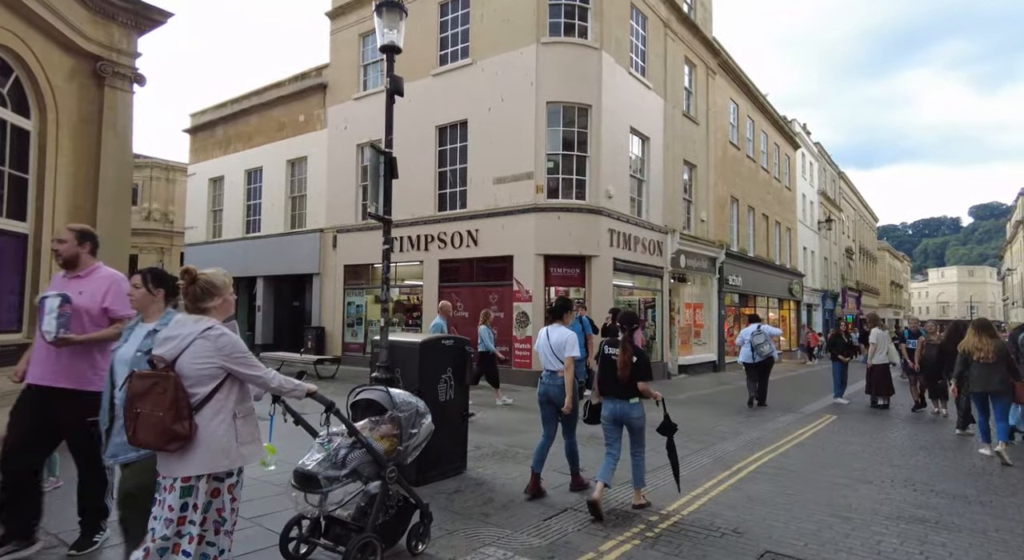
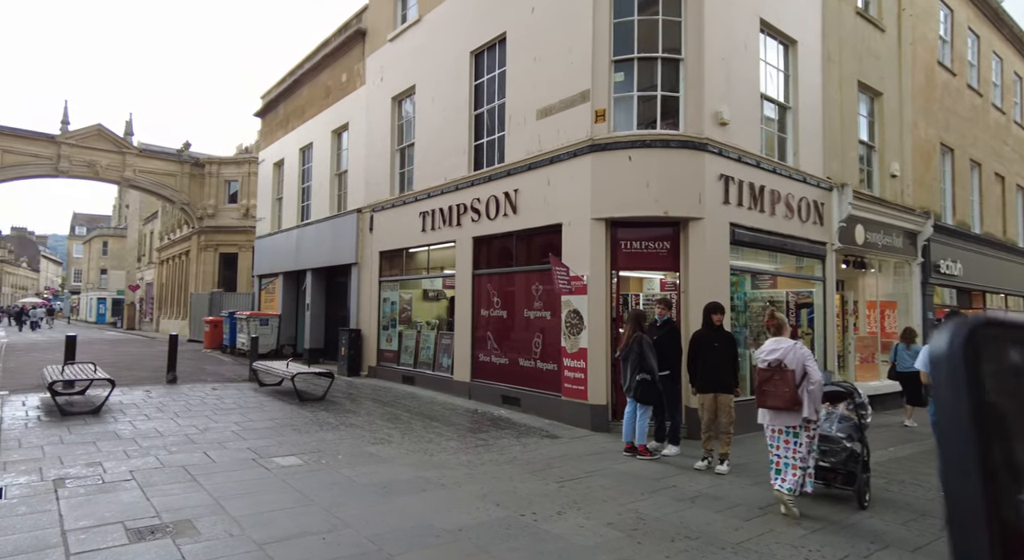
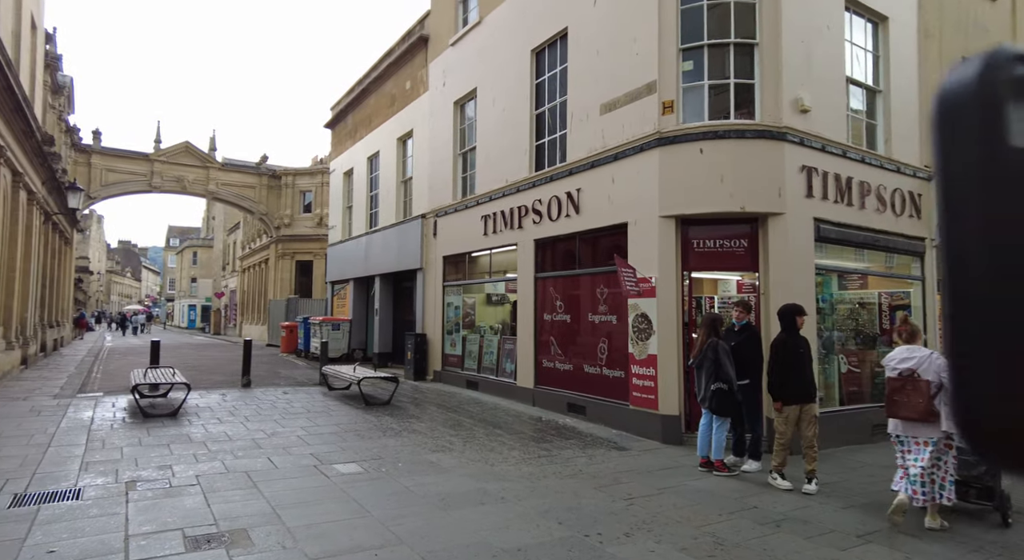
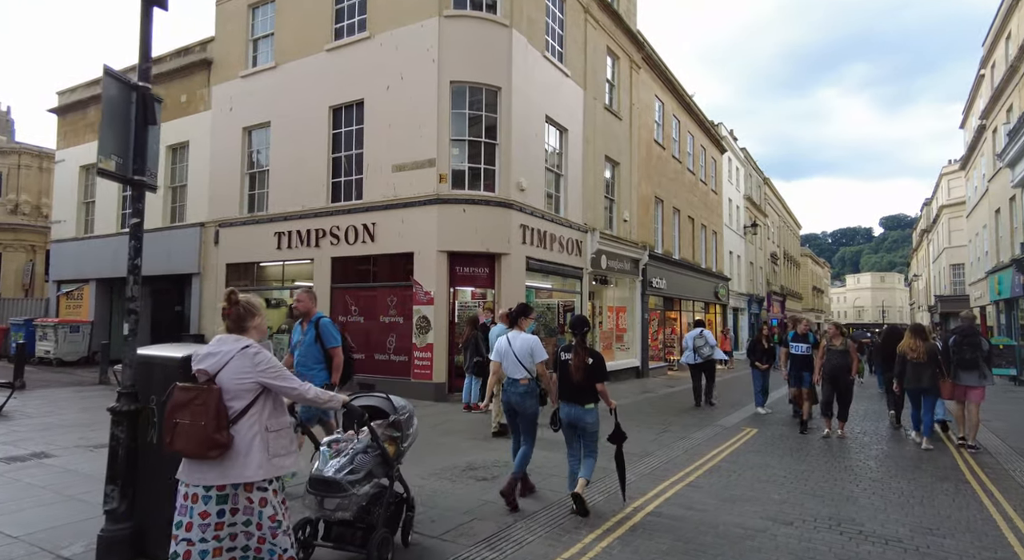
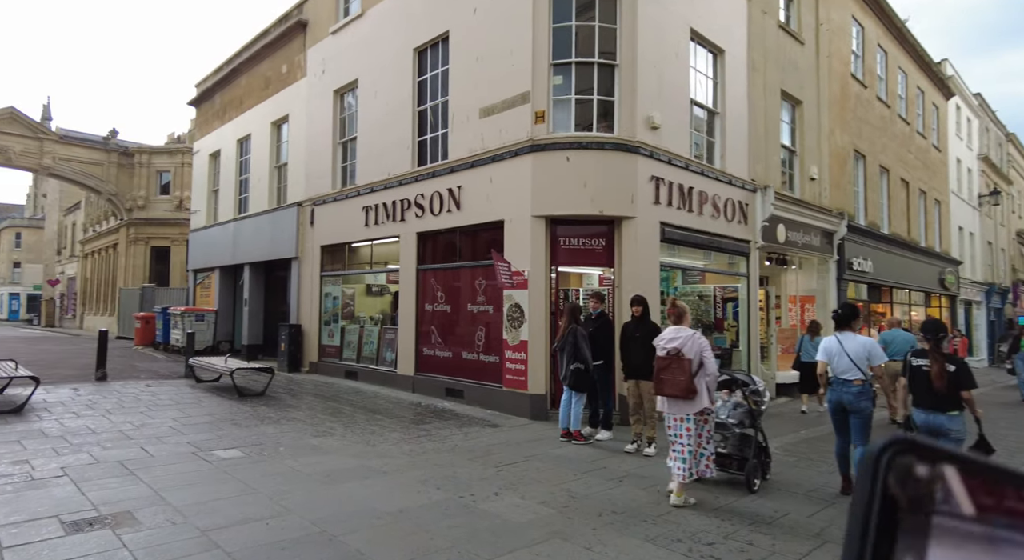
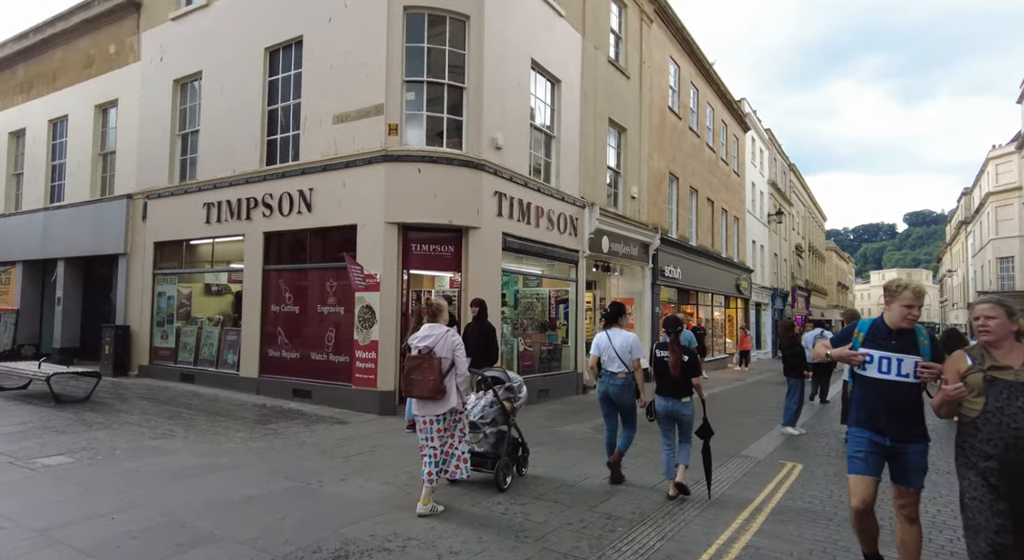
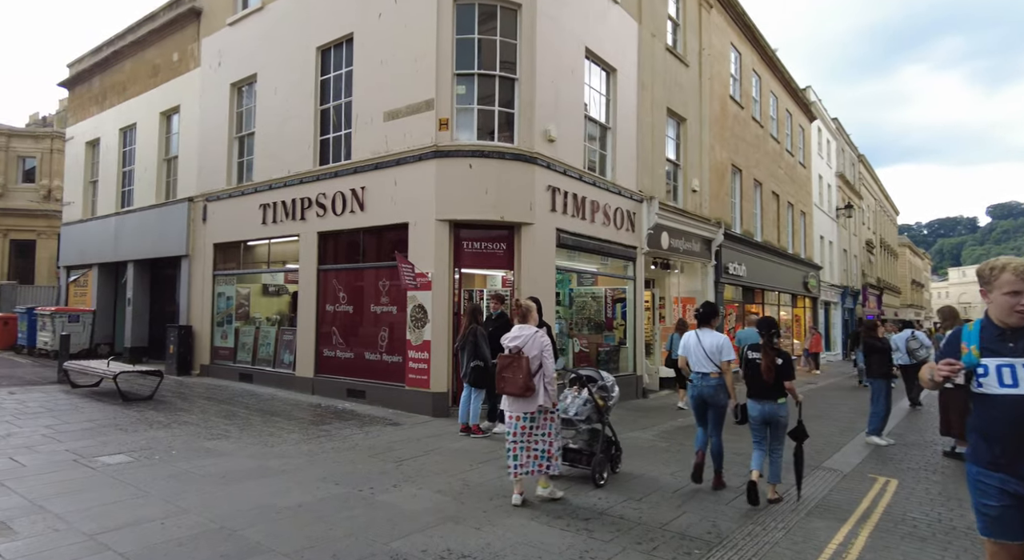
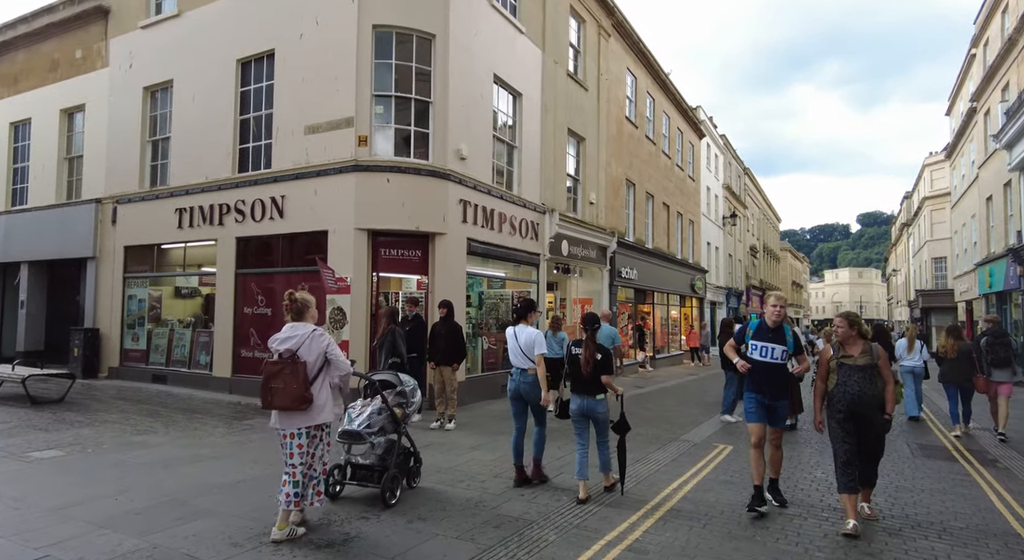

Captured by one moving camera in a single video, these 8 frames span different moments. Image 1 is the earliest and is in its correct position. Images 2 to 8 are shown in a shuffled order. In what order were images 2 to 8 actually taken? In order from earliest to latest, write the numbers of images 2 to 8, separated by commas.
4, 8, 6, 7, 5, 2, 3
